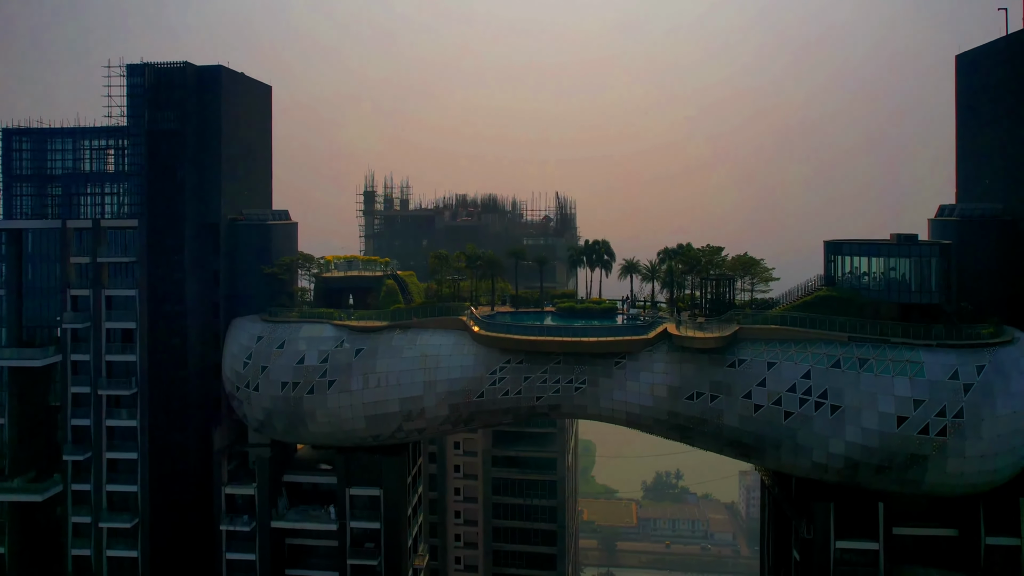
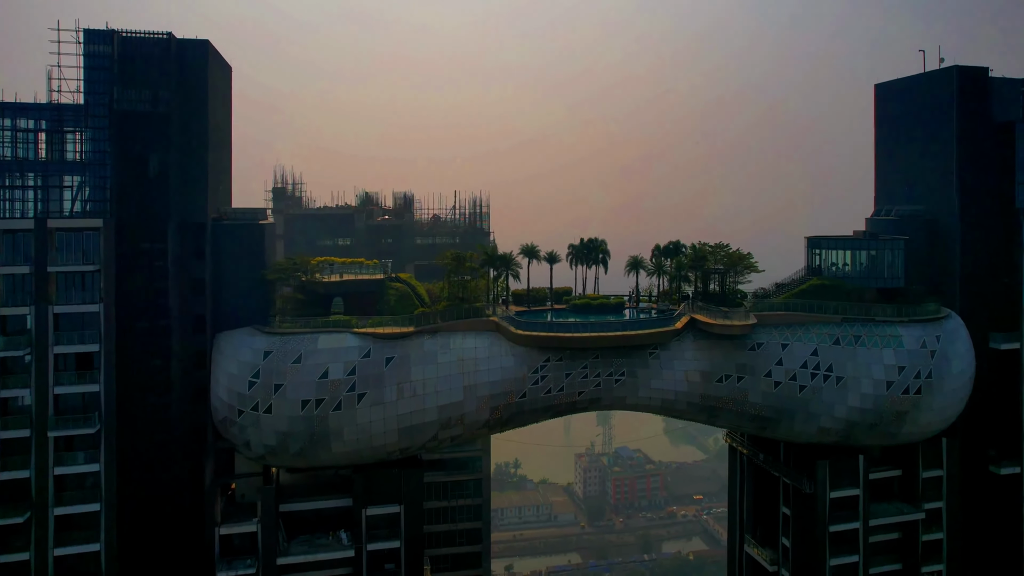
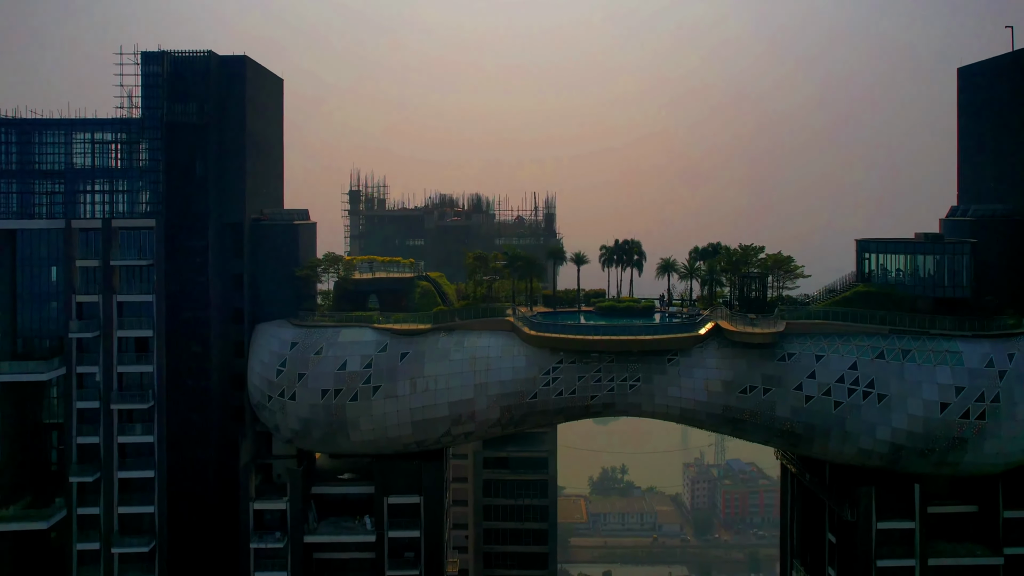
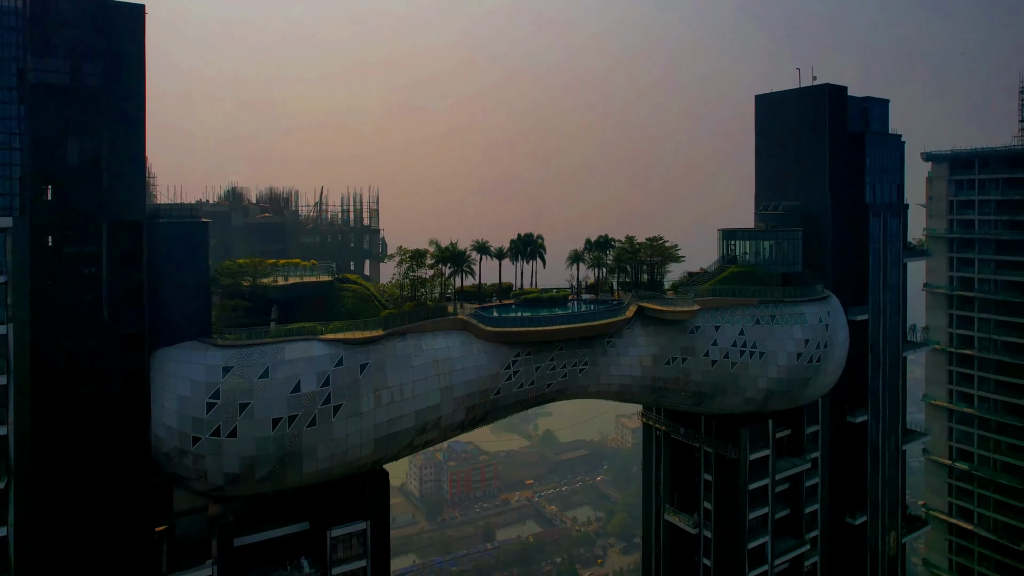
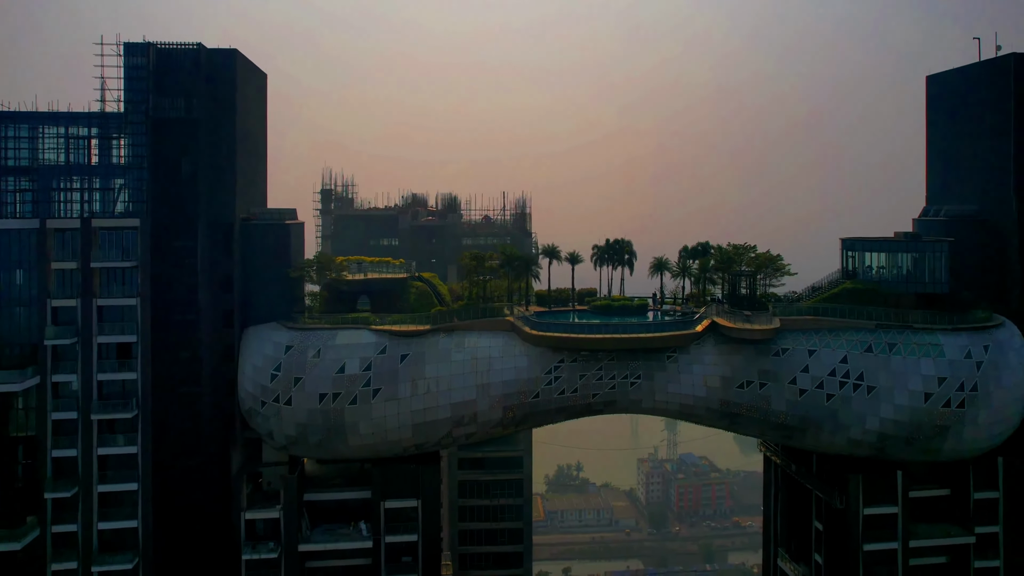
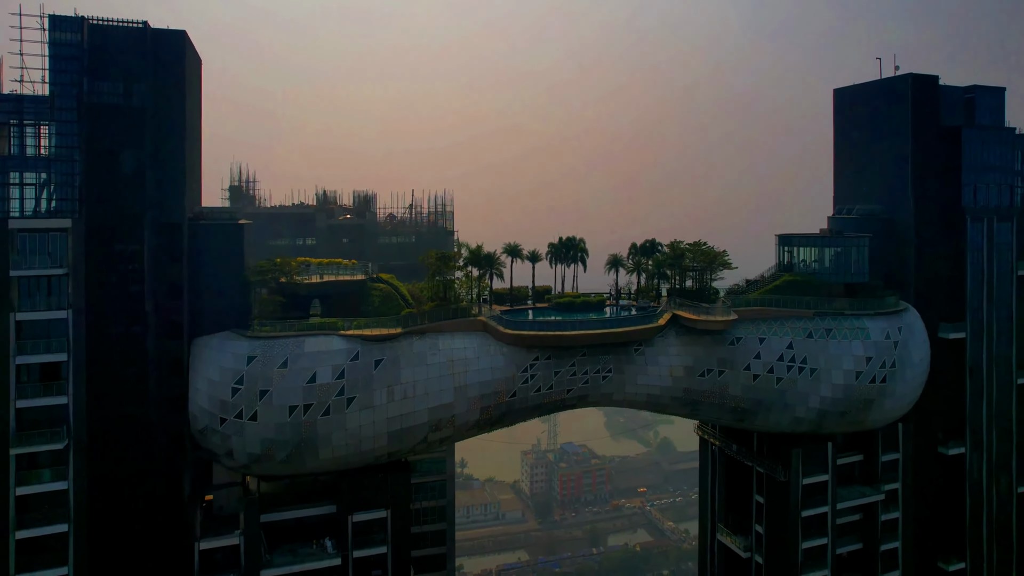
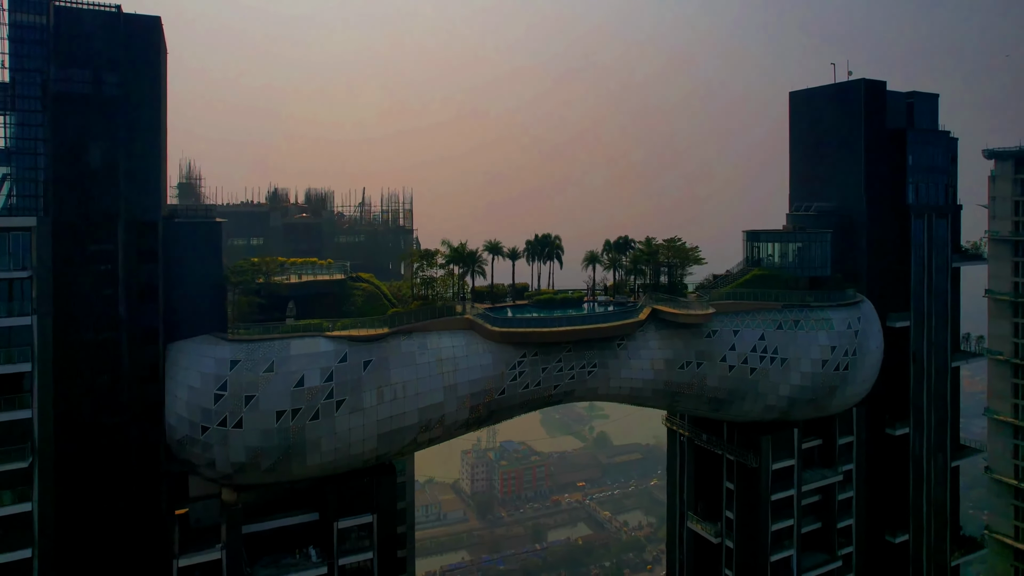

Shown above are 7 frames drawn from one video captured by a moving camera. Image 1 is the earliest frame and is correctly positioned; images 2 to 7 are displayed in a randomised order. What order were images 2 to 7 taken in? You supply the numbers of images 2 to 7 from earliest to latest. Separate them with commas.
3, 5, 2, 6, 7, 4
